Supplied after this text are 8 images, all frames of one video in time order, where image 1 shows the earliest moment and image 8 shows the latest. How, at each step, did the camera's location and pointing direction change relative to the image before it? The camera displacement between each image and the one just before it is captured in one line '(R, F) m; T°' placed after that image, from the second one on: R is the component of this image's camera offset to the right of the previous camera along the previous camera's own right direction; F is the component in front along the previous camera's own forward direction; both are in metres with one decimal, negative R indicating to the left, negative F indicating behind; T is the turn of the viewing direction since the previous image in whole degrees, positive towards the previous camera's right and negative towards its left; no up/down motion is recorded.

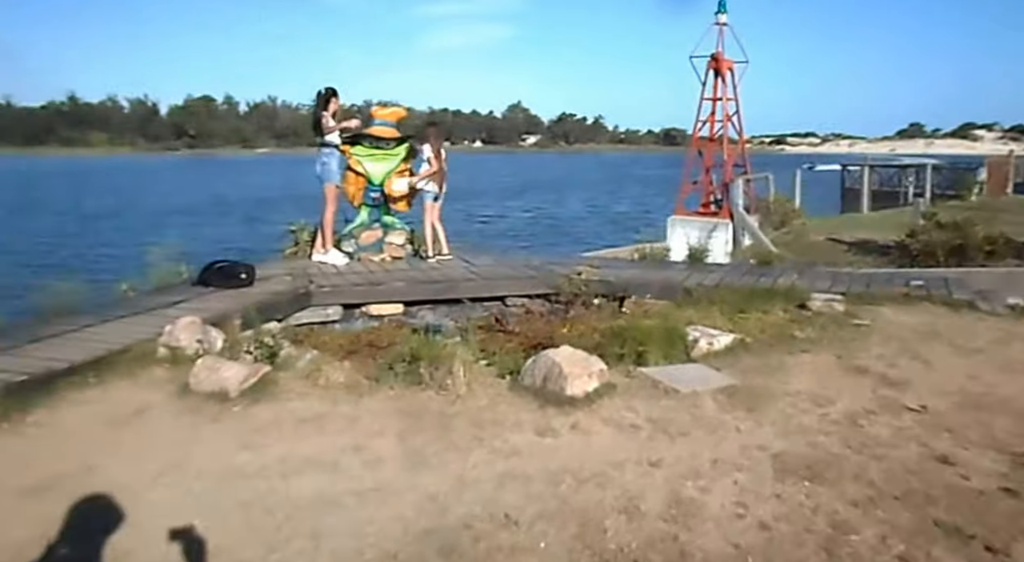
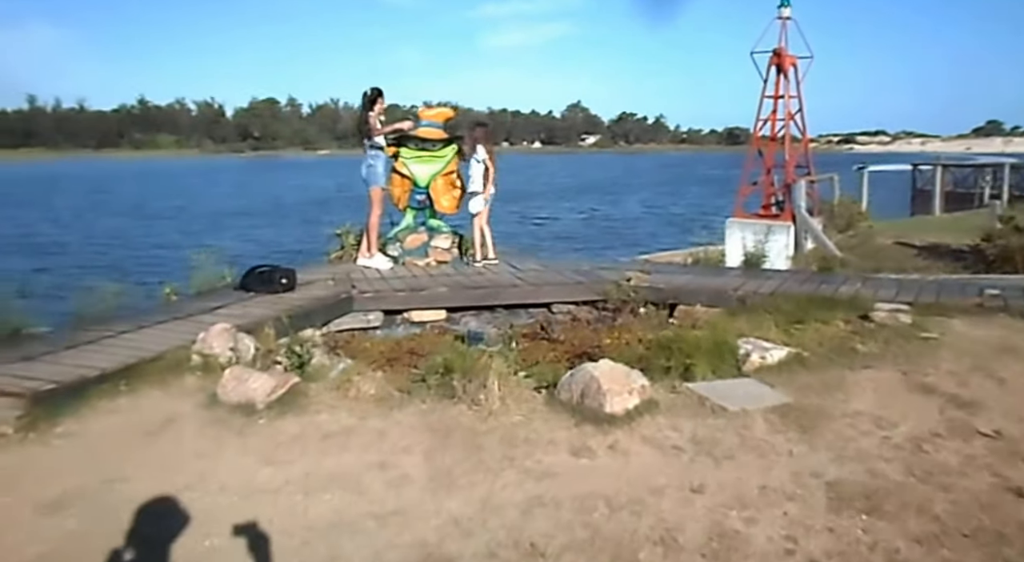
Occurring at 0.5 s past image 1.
(+0.1, +0.2) m; -4°
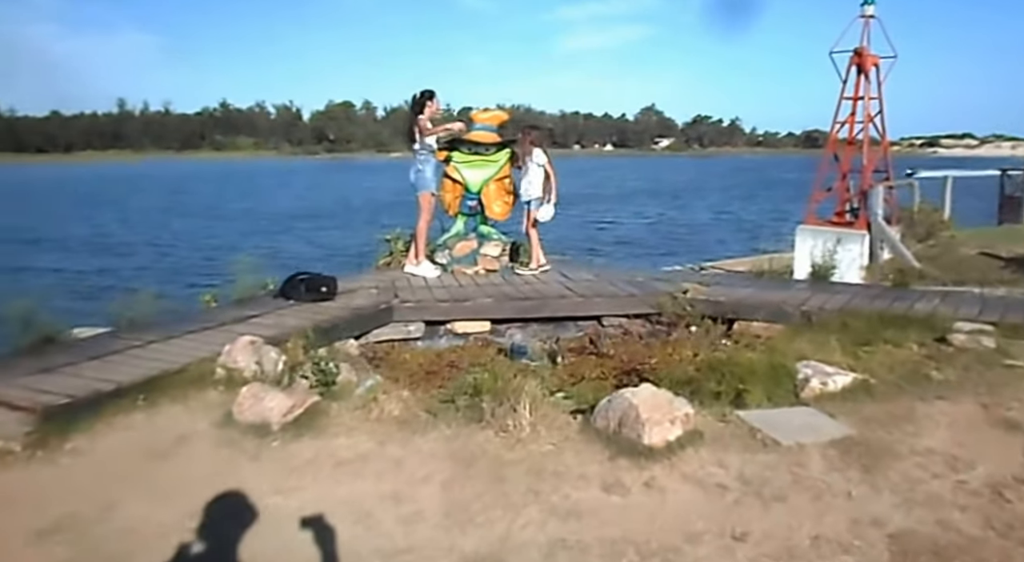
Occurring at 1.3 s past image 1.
(+0.2, +0.2) m; -5°
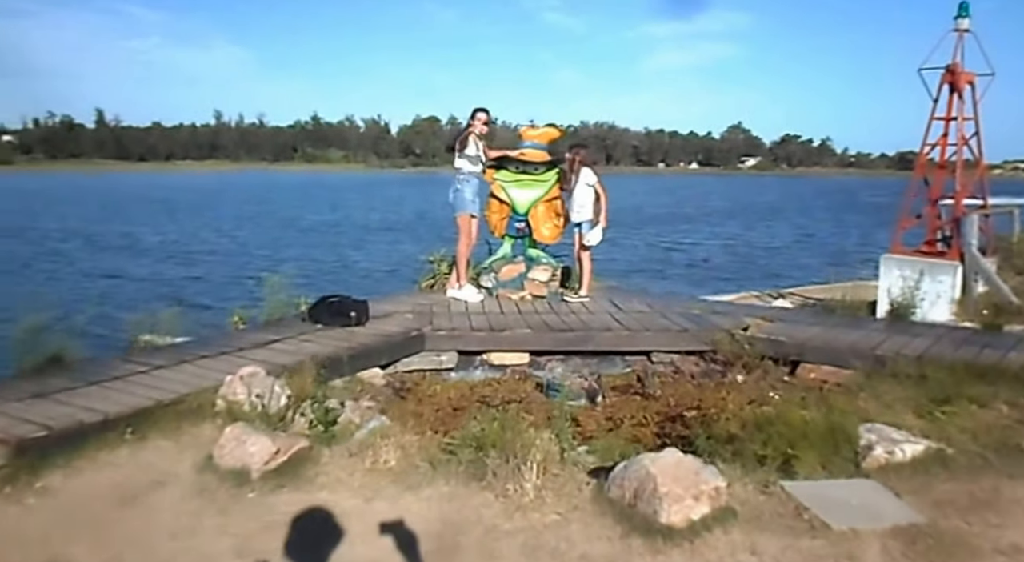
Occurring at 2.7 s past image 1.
(+0.3, +0.4) m; -6°
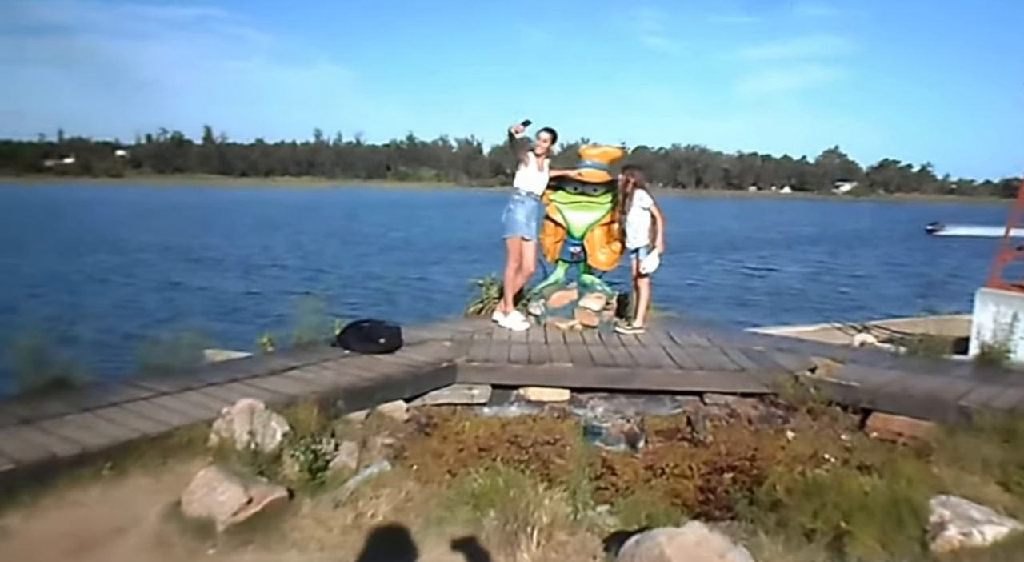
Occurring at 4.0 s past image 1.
(+0.3, +0.4) m; -6°
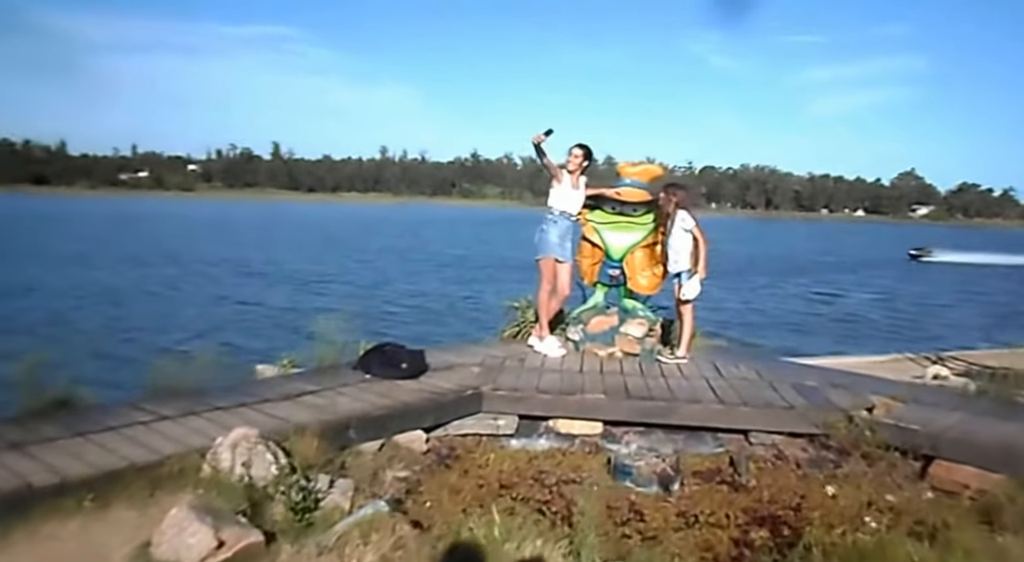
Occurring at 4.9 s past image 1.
(+0.2, +0.3) m; -5°
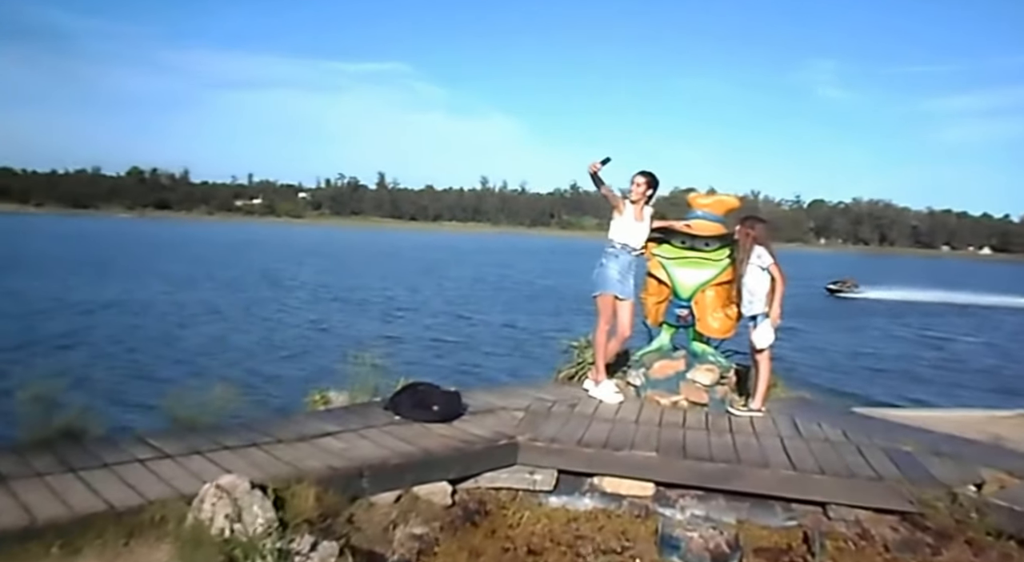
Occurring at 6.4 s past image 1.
(+0.3, +0.5) m; -7°
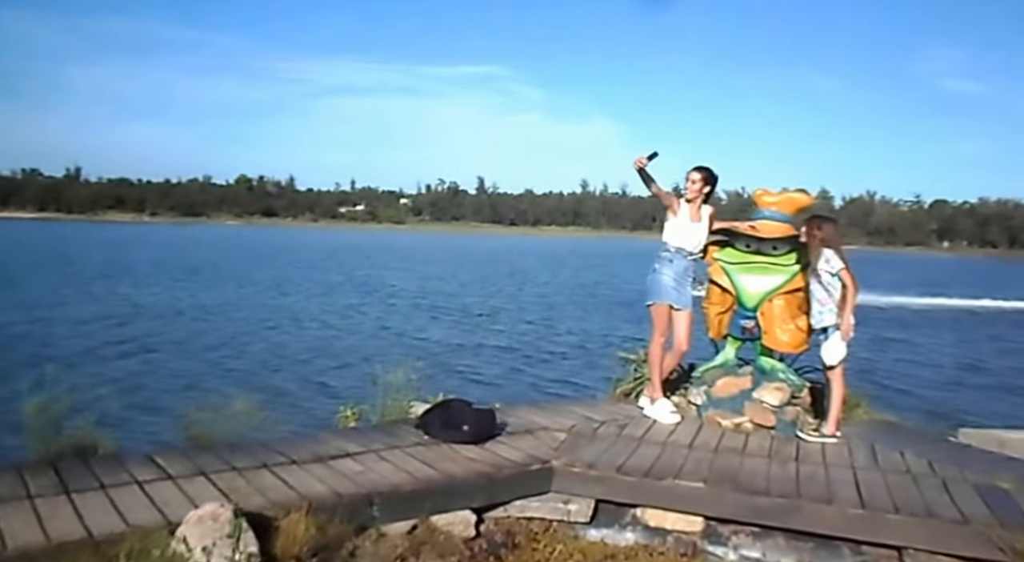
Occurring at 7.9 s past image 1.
(+0.4, +0.4) m; -8°
